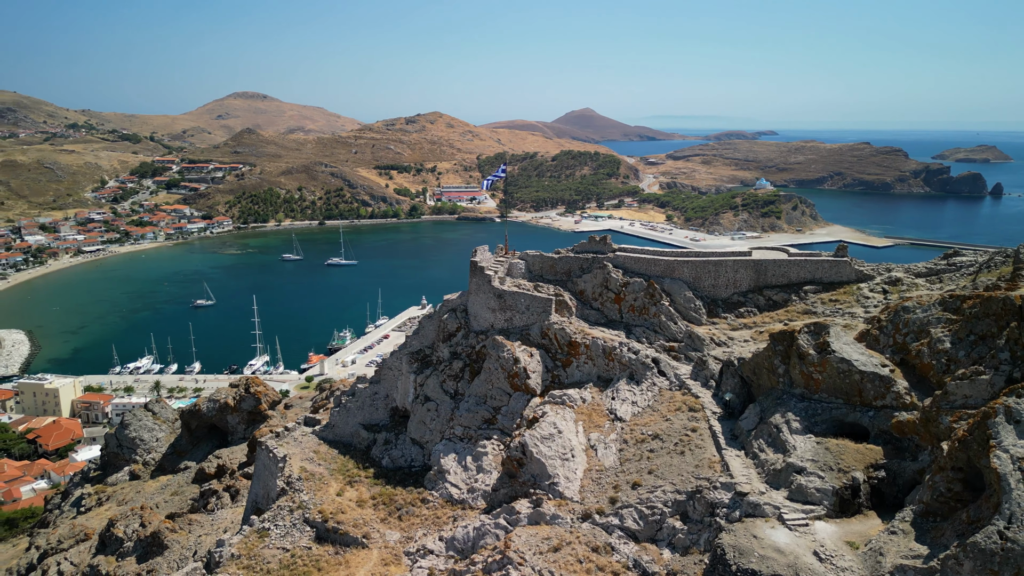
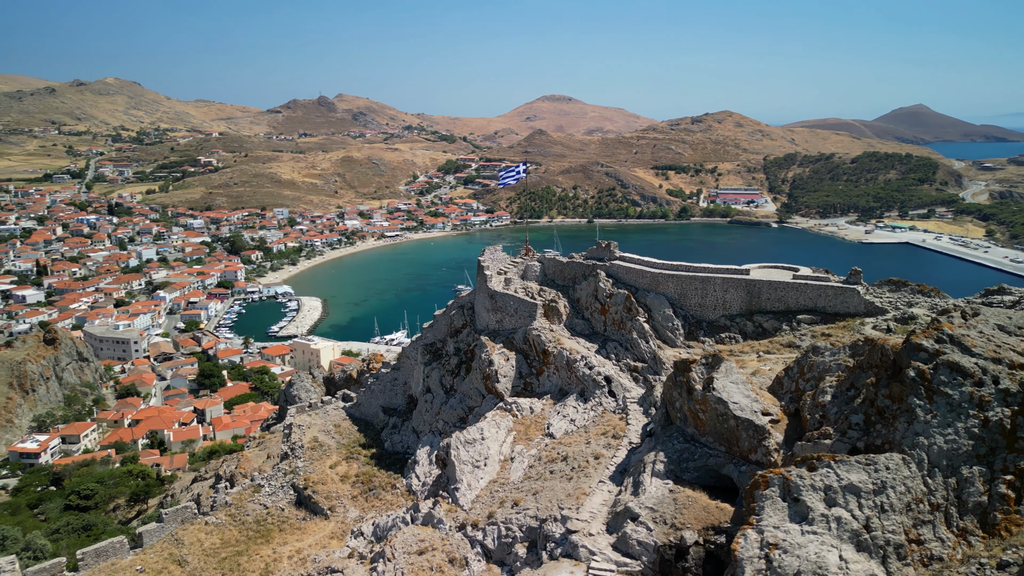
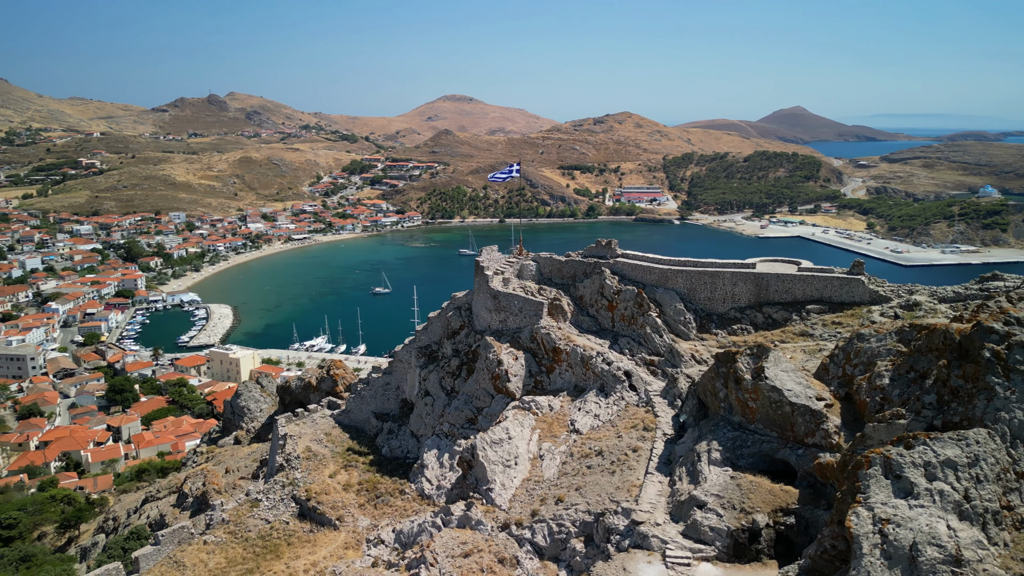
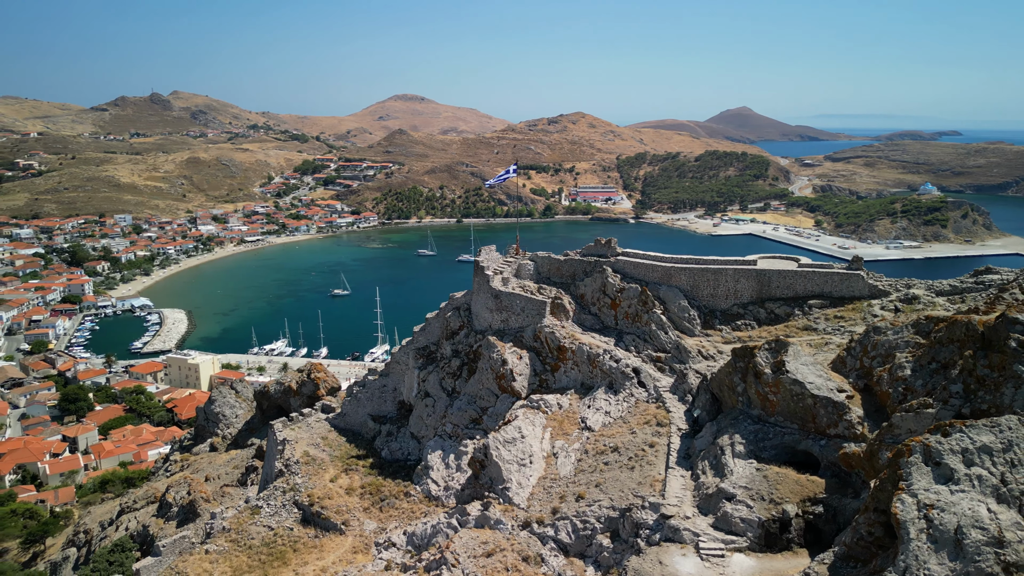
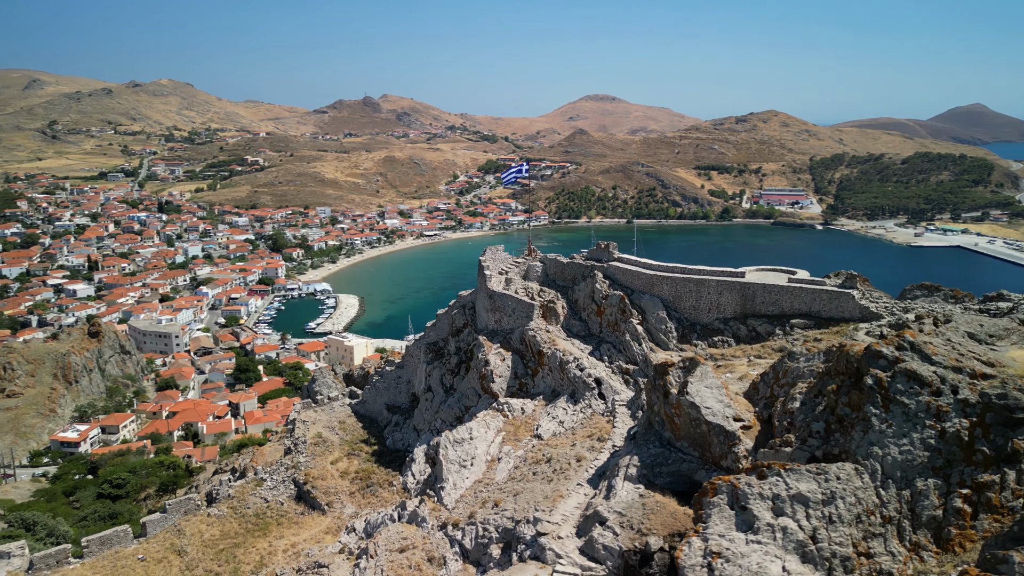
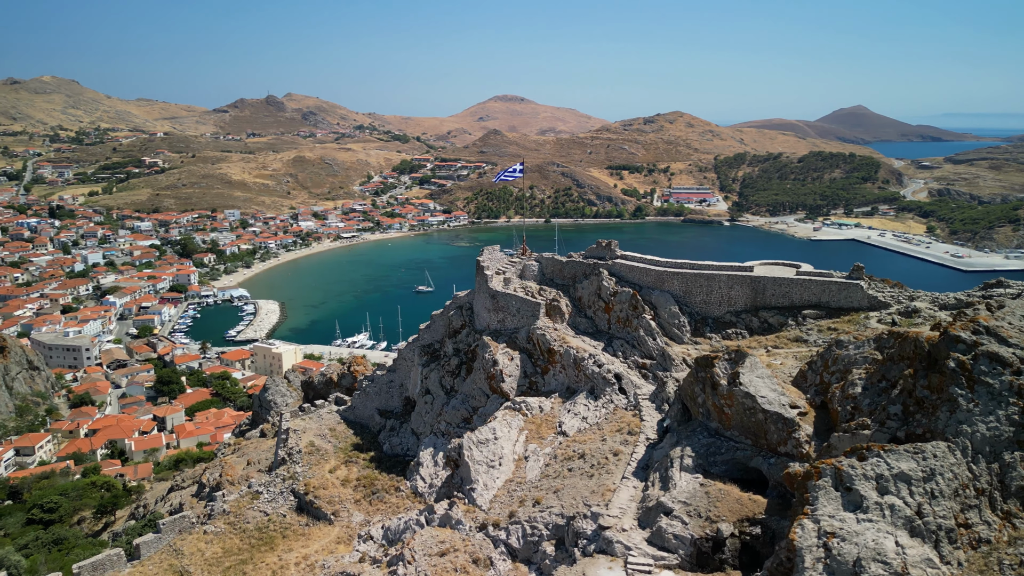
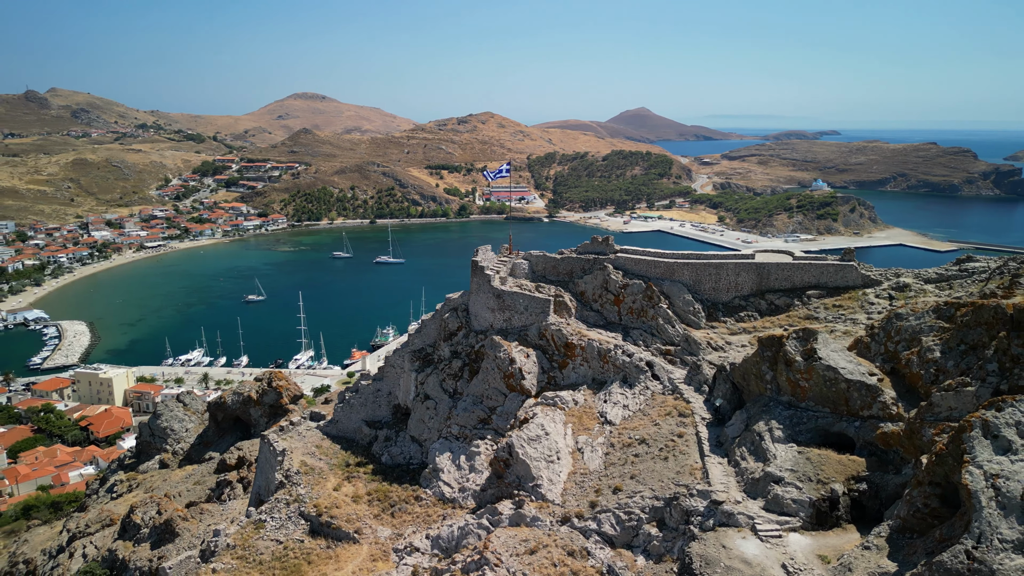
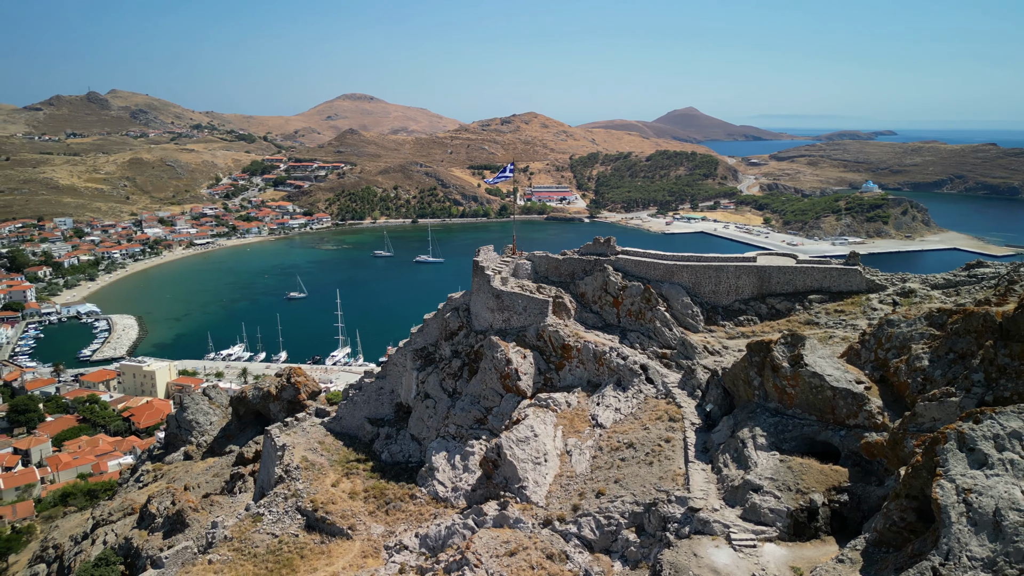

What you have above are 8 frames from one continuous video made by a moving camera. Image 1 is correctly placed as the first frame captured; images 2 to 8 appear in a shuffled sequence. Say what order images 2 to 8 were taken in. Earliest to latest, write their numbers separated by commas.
7, 8, 4, 3, 6, 2, 5
